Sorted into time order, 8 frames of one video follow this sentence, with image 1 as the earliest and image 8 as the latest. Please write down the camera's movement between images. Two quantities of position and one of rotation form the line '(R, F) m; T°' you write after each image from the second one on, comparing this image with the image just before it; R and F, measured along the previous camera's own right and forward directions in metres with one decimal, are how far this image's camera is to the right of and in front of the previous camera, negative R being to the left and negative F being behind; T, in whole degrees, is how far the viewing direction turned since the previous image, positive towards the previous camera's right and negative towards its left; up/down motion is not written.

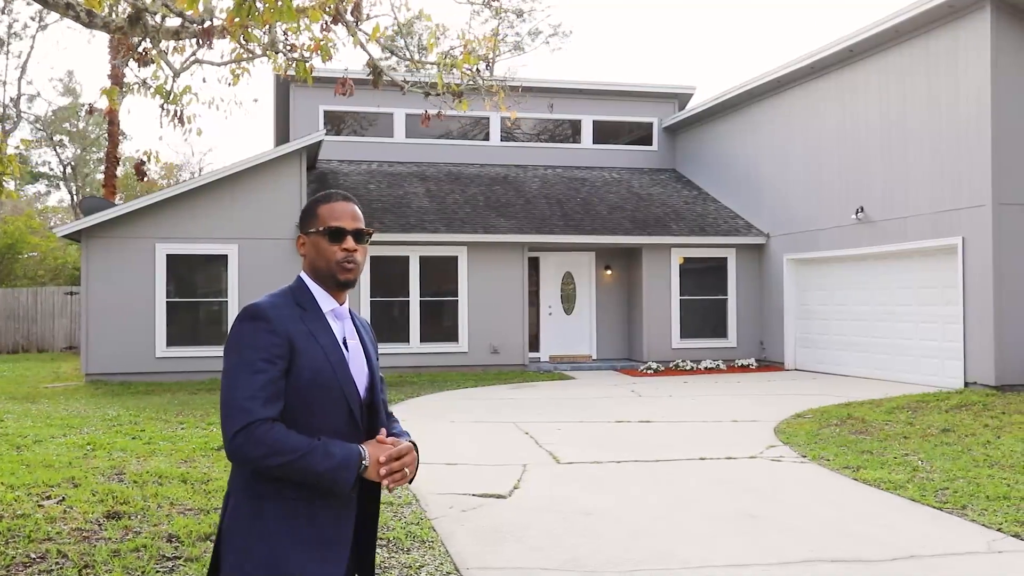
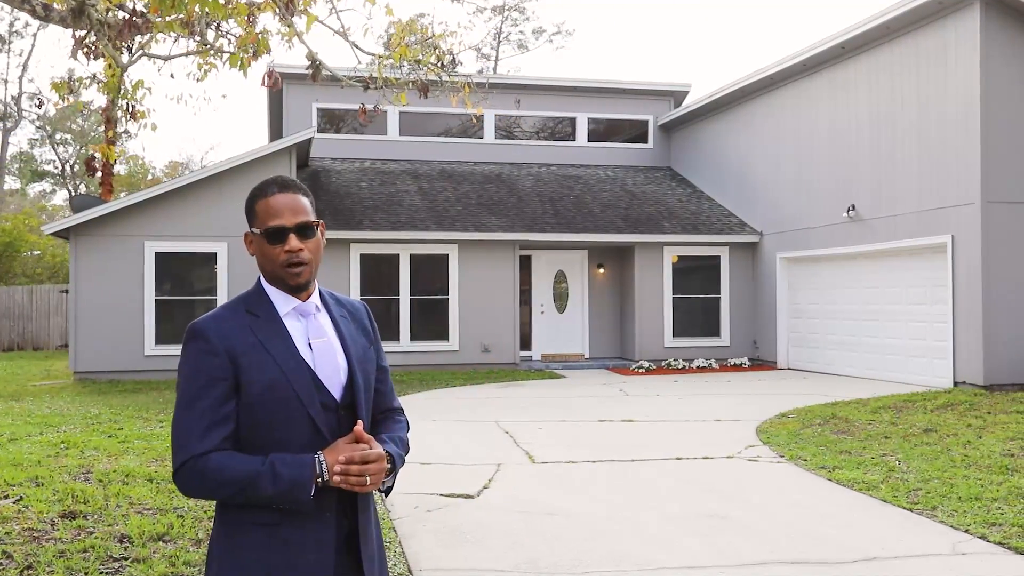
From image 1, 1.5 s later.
(+0.3, +0.1) m; 0°
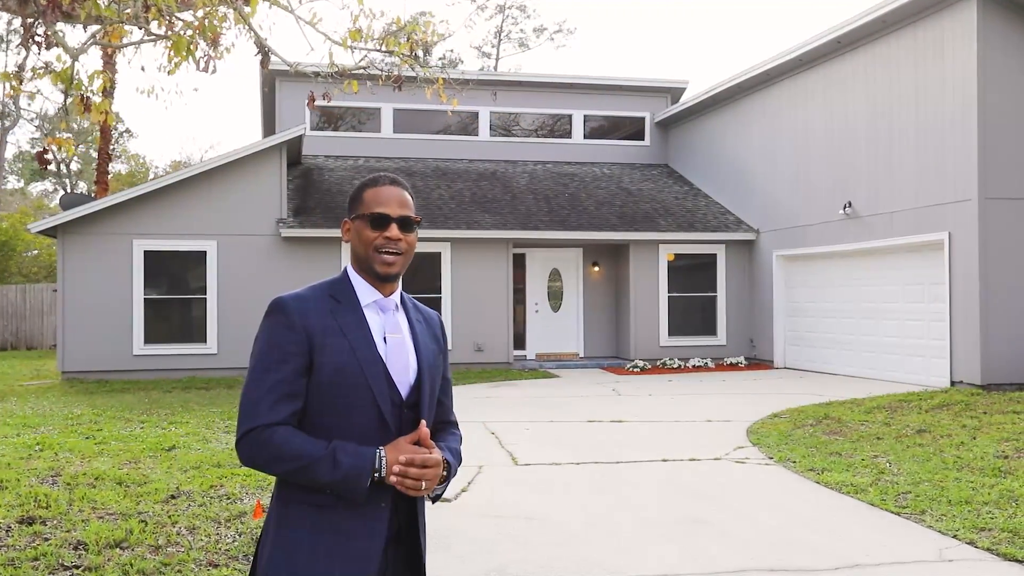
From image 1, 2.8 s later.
(+0.2, +0.1) m; 0°
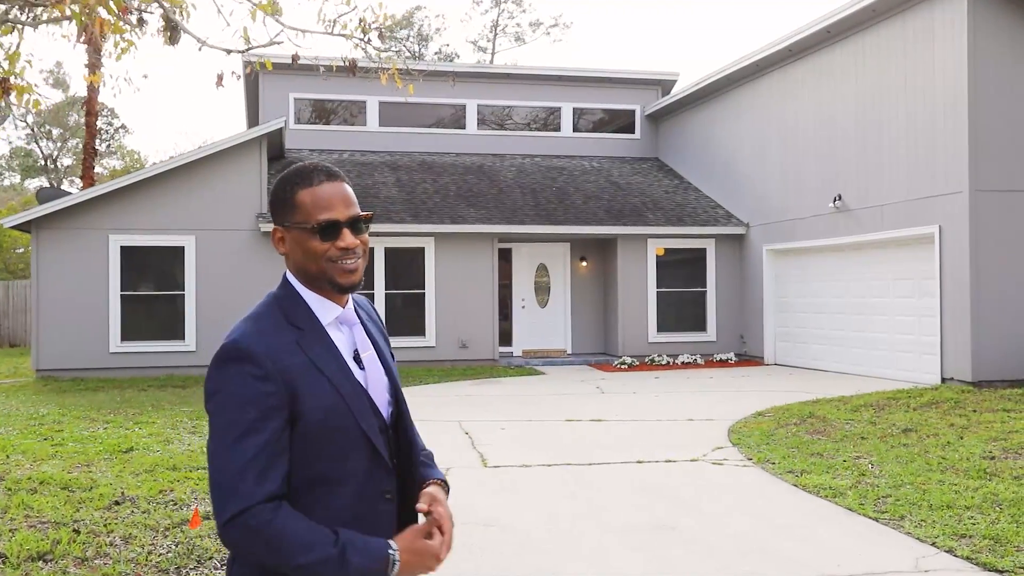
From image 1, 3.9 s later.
(+0.2, +0.3) m; 0°
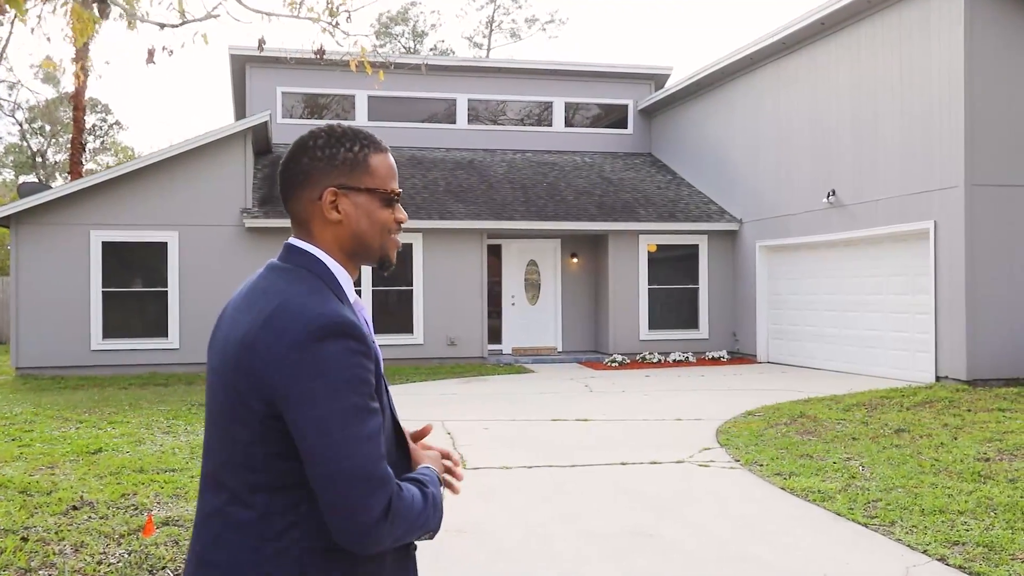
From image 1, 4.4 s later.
(+0.1, +0.2) m; 0°
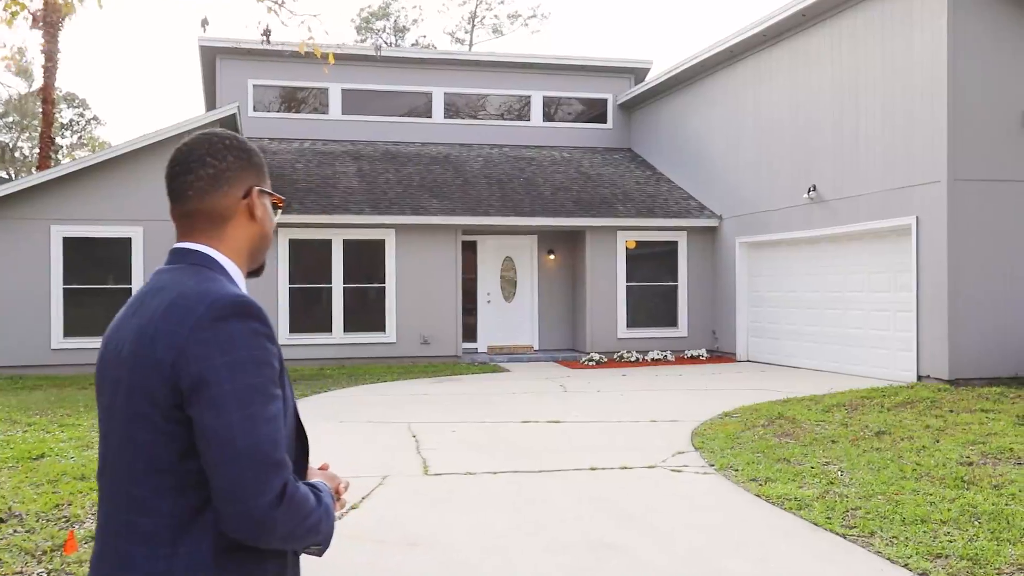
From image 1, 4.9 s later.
(+0.1, +0.3) m; +1°
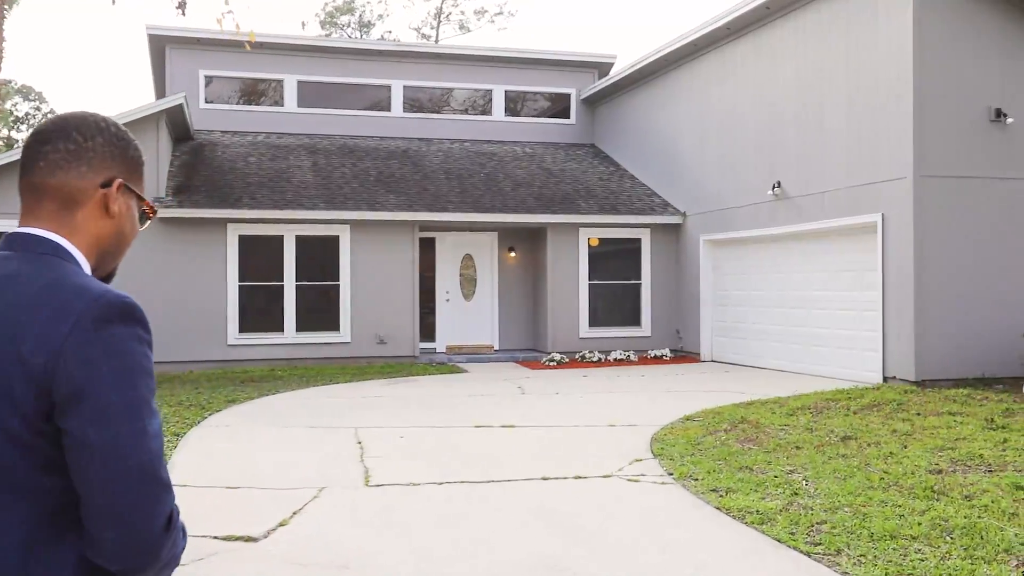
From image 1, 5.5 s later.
(+0.1, +0.4) m; +2°
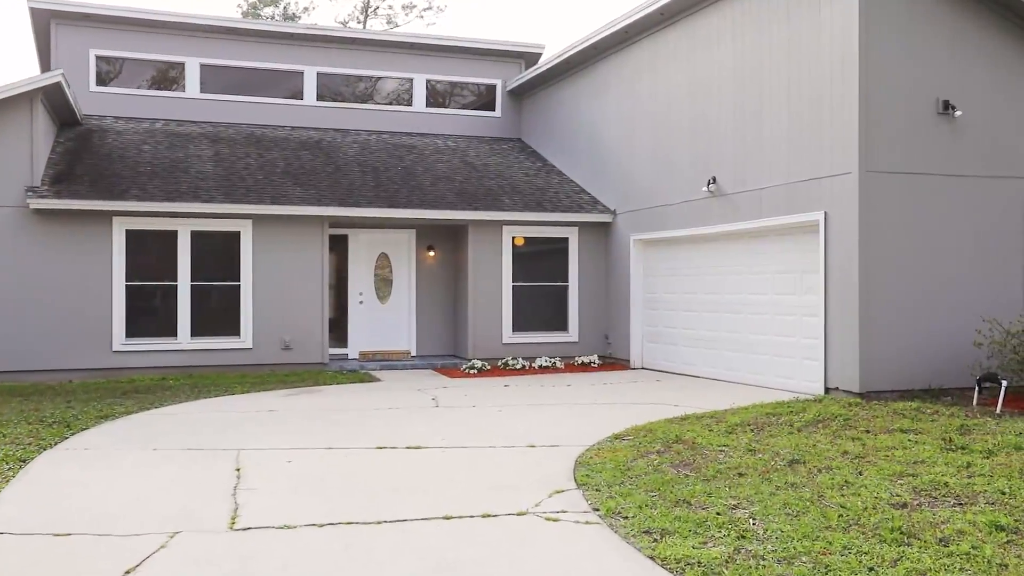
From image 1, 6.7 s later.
(+0.2, +0.9) m; +5°
